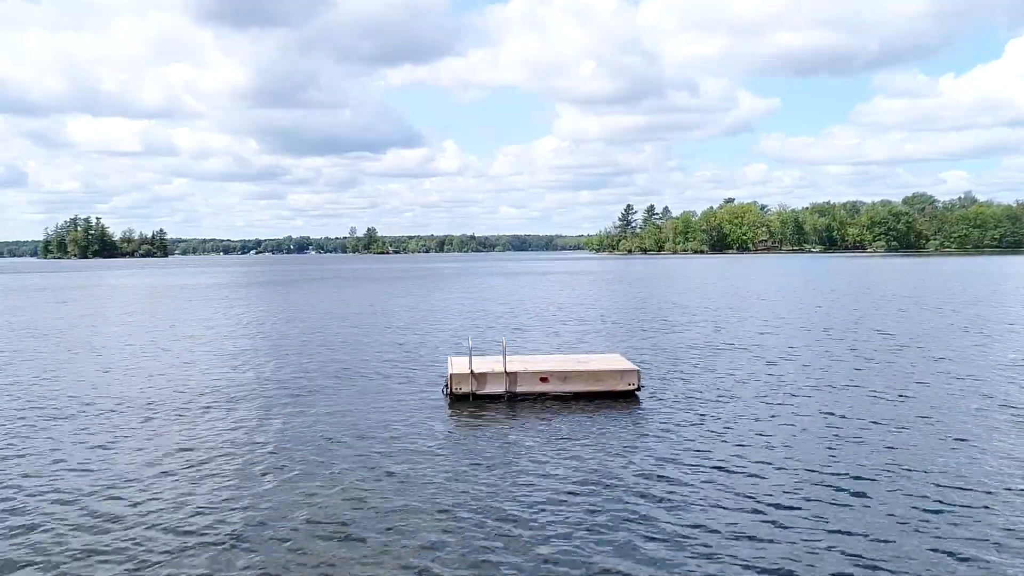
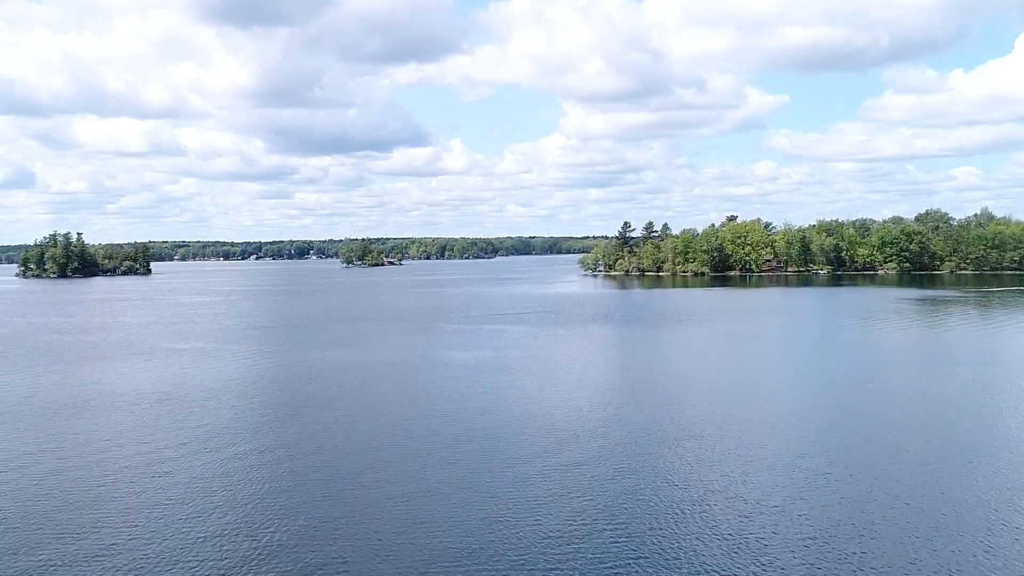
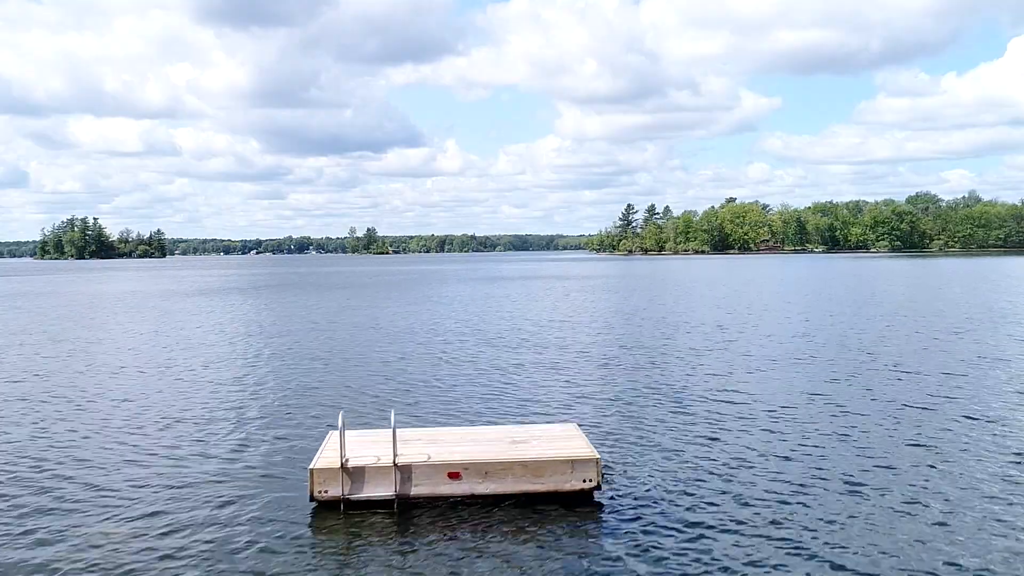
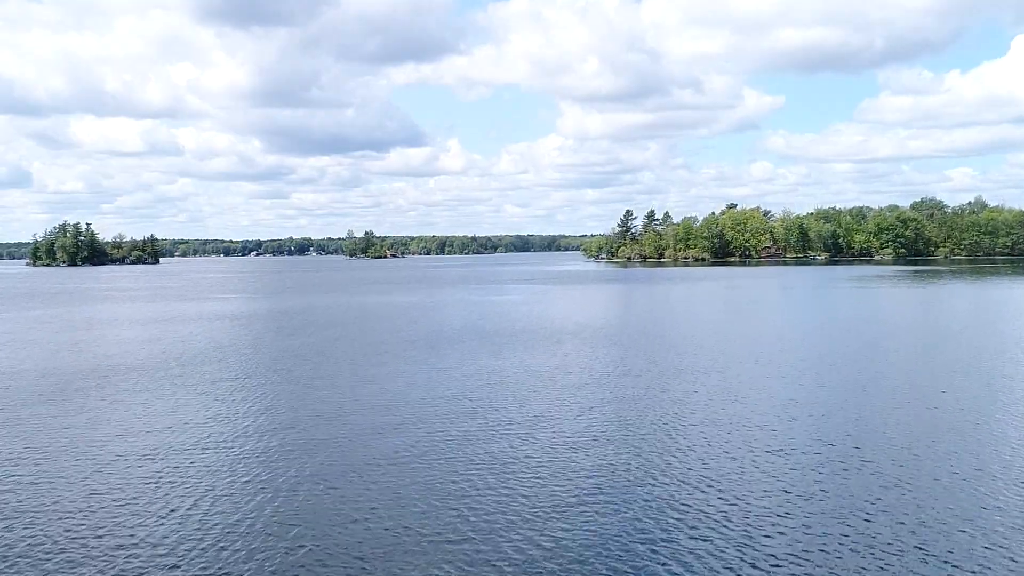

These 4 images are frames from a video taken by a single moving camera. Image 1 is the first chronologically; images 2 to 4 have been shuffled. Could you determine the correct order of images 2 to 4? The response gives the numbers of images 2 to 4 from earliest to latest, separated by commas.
3, 4, 2
